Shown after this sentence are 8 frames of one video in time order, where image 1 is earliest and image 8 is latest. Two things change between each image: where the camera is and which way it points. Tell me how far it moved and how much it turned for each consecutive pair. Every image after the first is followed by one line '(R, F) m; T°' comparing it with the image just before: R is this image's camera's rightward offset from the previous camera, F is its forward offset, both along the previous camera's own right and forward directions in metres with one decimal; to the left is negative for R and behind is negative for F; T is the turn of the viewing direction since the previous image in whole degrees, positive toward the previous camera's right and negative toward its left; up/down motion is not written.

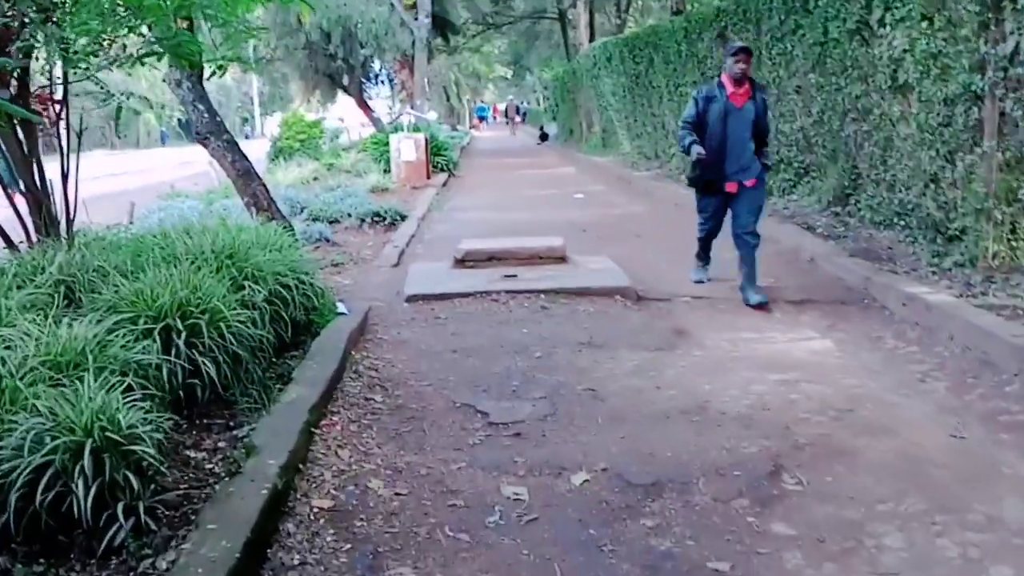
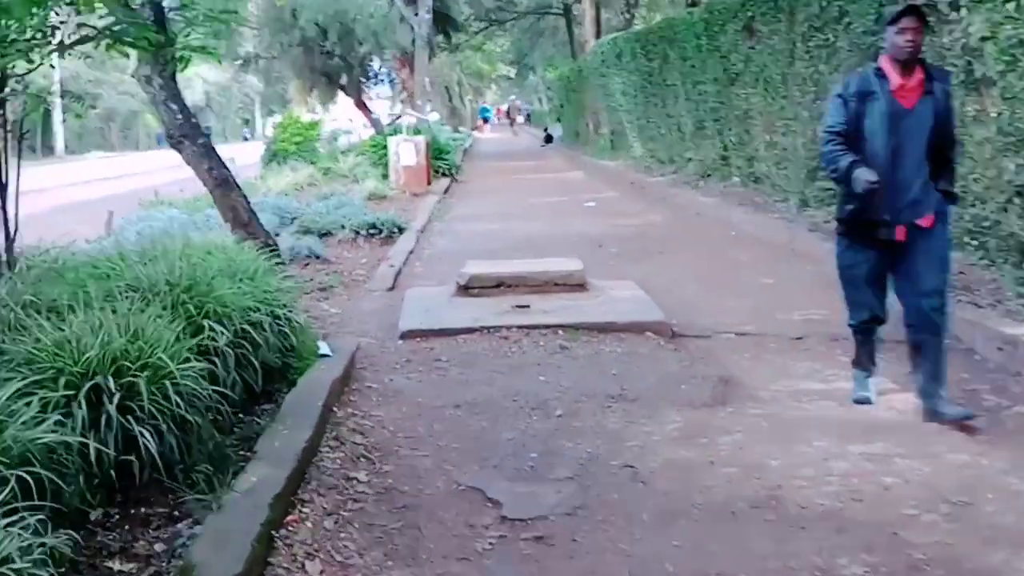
(-0.1, +1.0) m; 0°
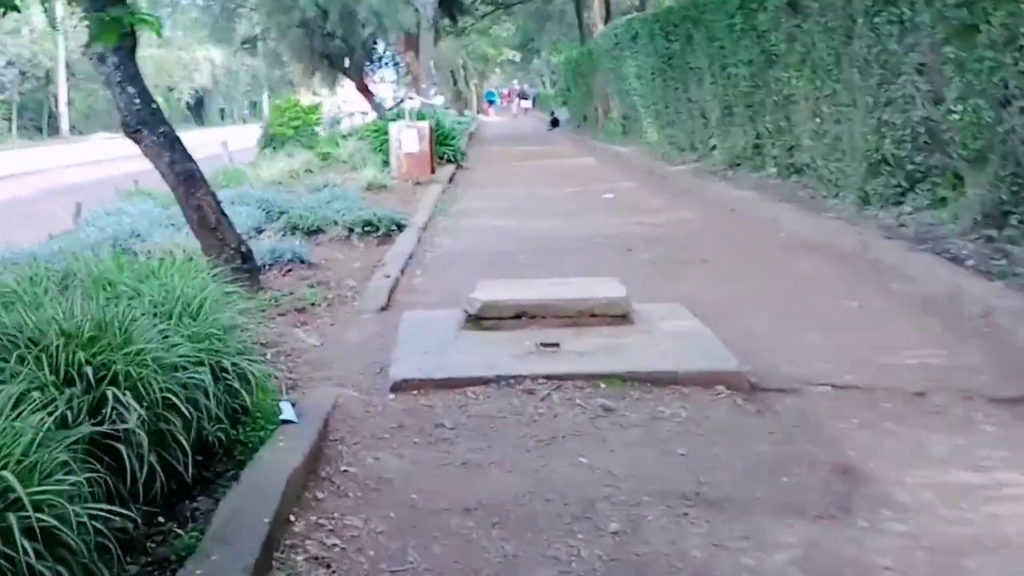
(-0.1, +1.5) m; 0°
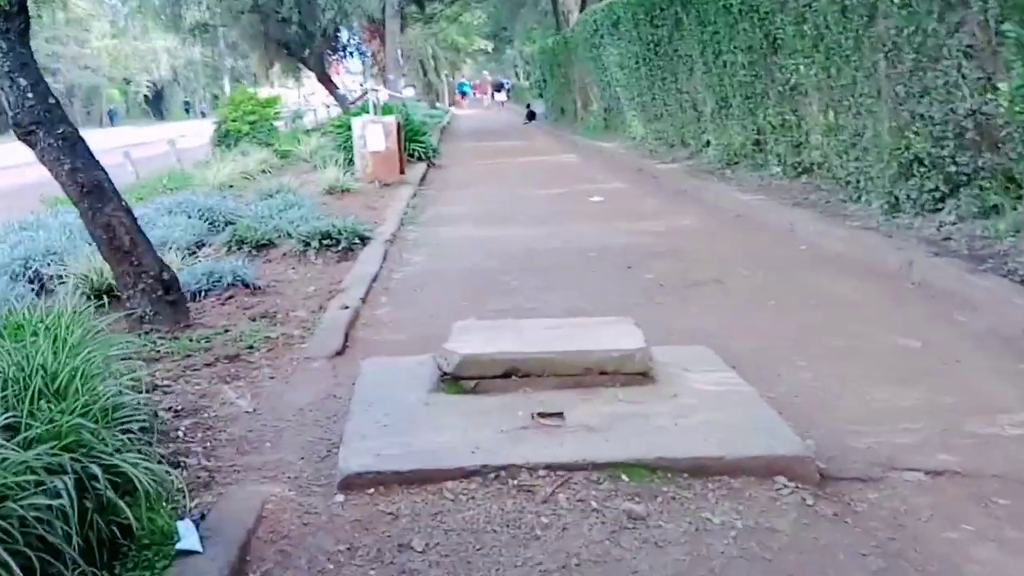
(-0.1, +1.2) m; +2°
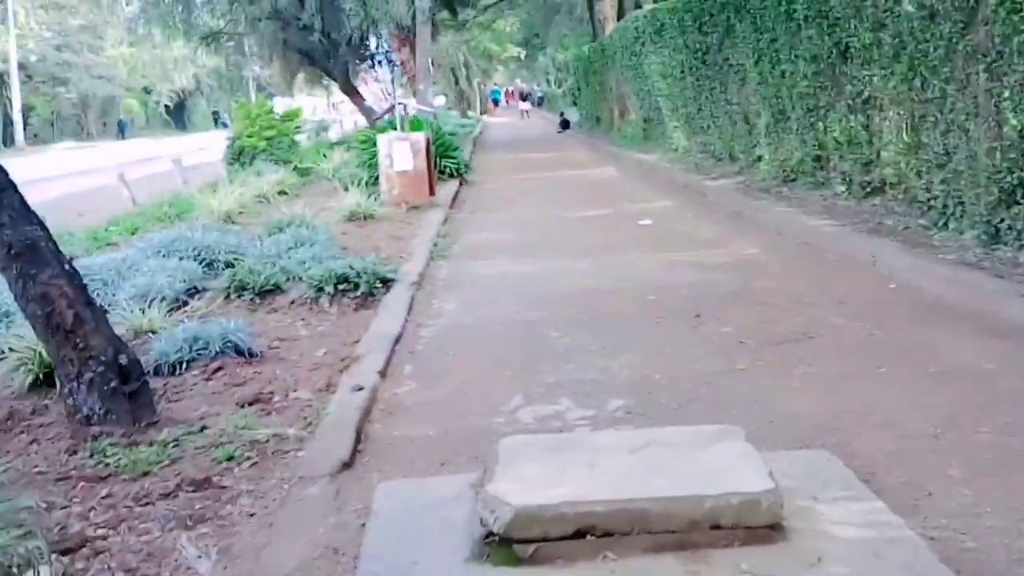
(-0.1, +1.3) m; -2°
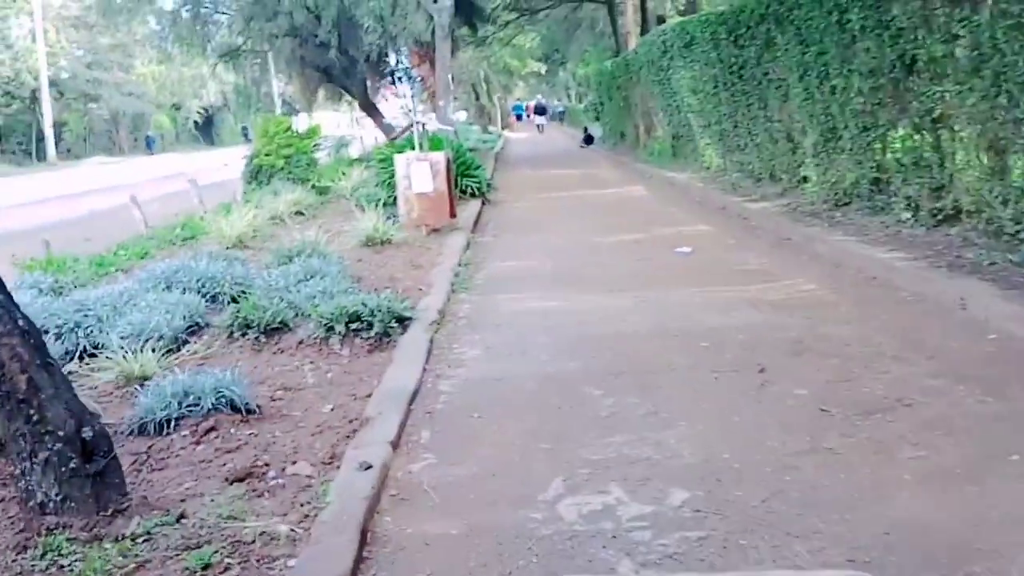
(-0.1, +0.8) m; -1°
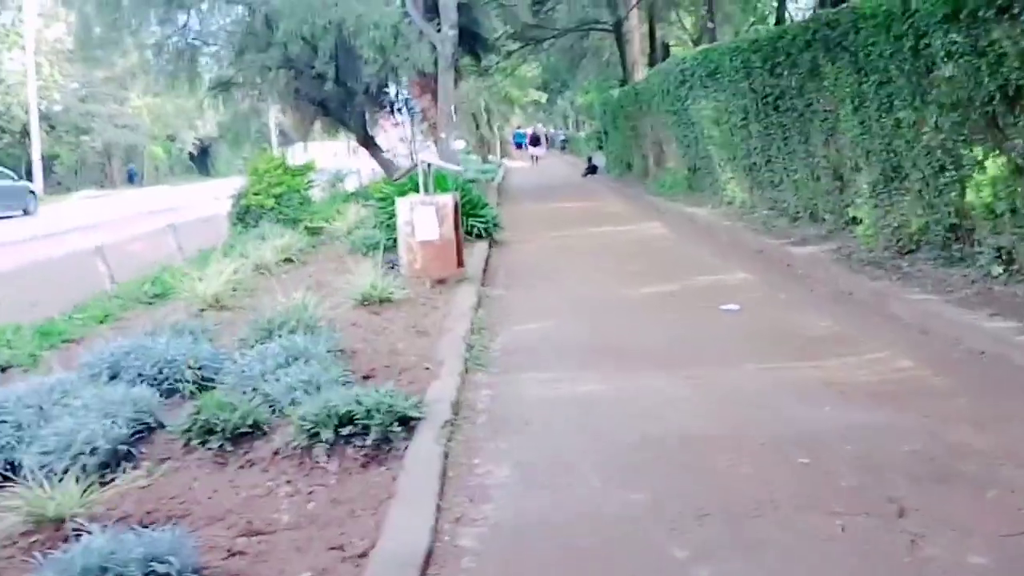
(-0.2, +1.5) m; 0°
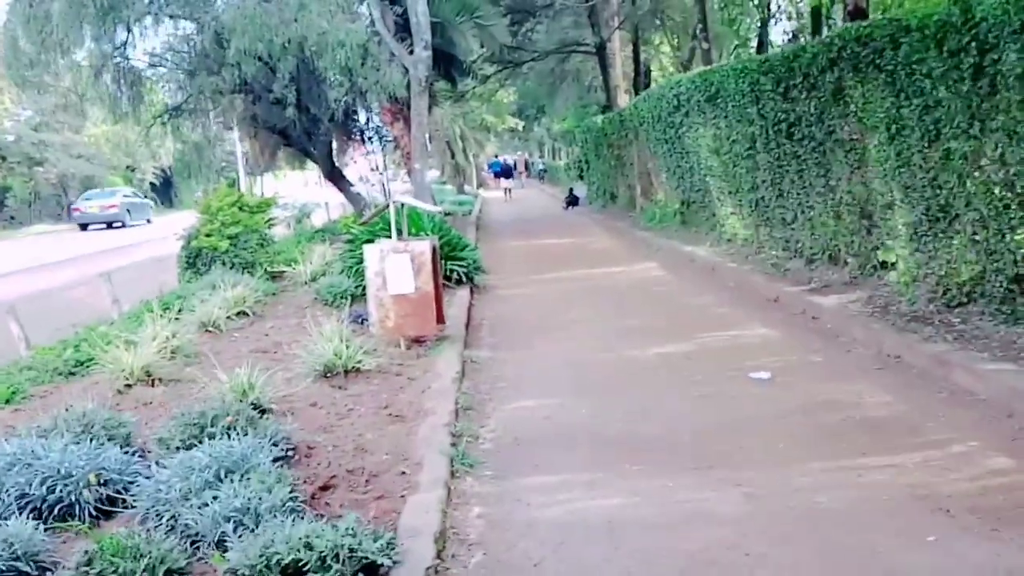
(-0.1, +1.4) m; +2°
